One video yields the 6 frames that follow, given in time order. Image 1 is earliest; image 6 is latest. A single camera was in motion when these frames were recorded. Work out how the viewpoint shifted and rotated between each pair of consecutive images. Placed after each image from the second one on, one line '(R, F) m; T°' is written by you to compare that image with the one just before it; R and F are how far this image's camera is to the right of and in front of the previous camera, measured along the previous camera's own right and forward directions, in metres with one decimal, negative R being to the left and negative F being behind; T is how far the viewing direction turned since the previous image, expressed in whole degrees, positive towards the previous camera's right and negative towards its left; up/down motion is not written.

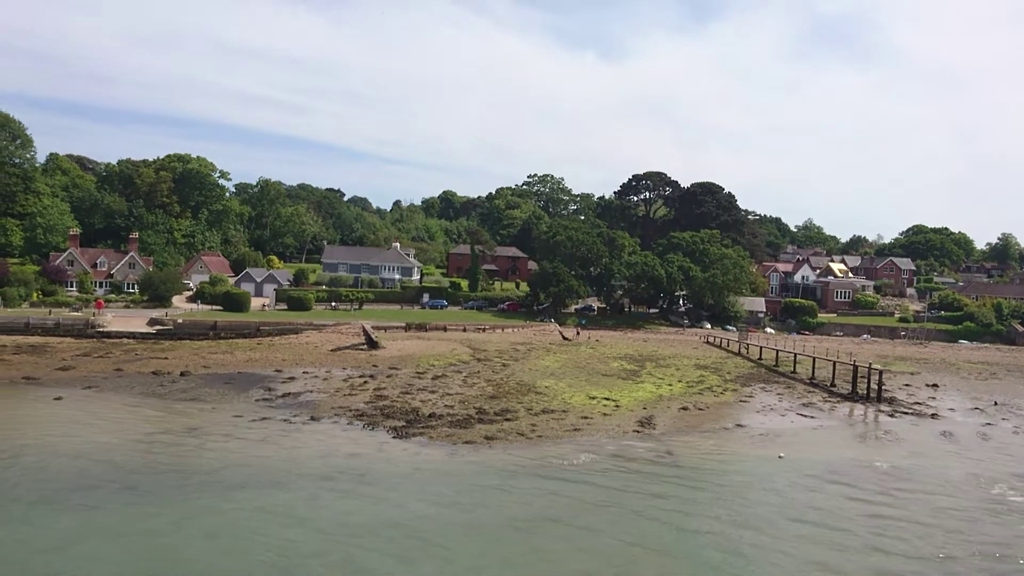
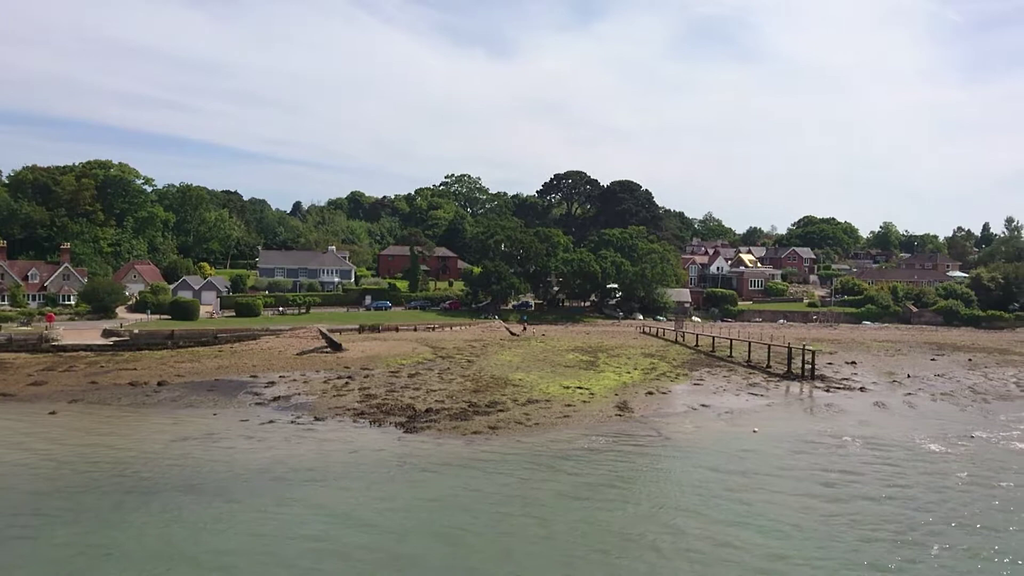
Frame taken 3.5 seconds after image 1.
(-3.5, -1.6) m; +8°
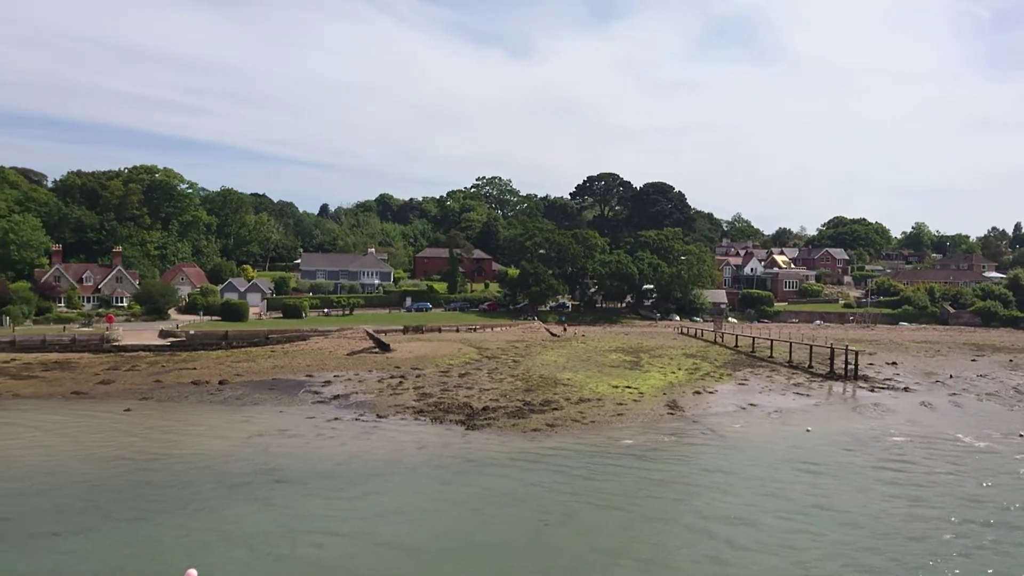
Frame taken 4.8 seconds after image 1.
(-1.4, -0.6) m; -2°
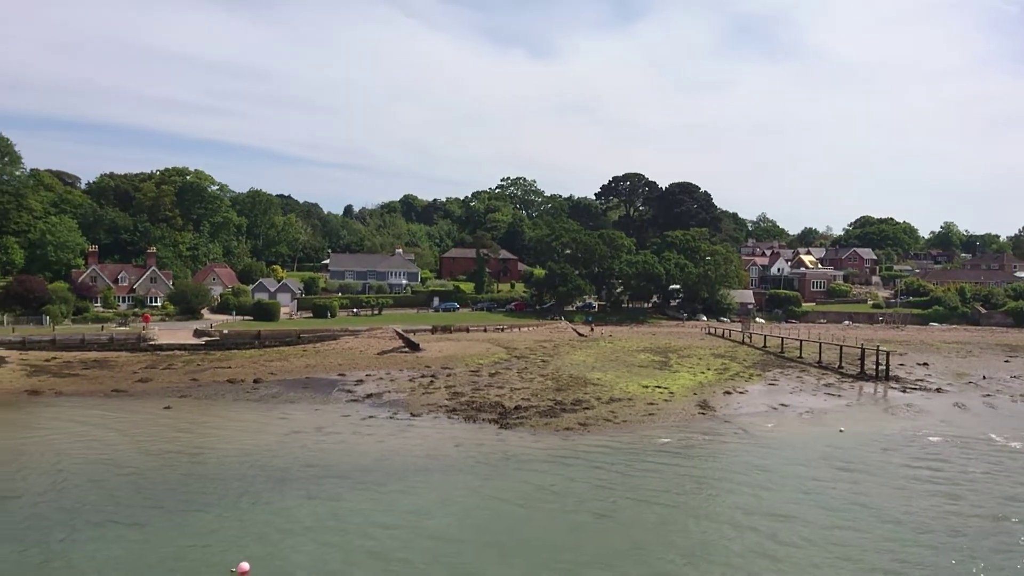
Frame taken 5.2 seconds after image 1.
(-0.5, -0.2) m; -2°
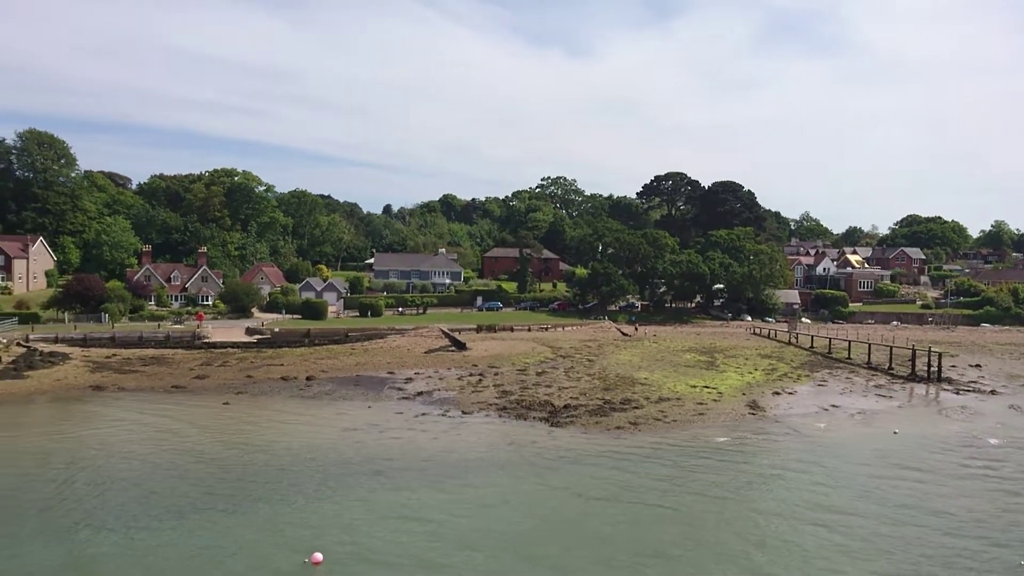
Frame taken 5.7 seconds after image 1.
(-0.6, -0.3) m; -3°
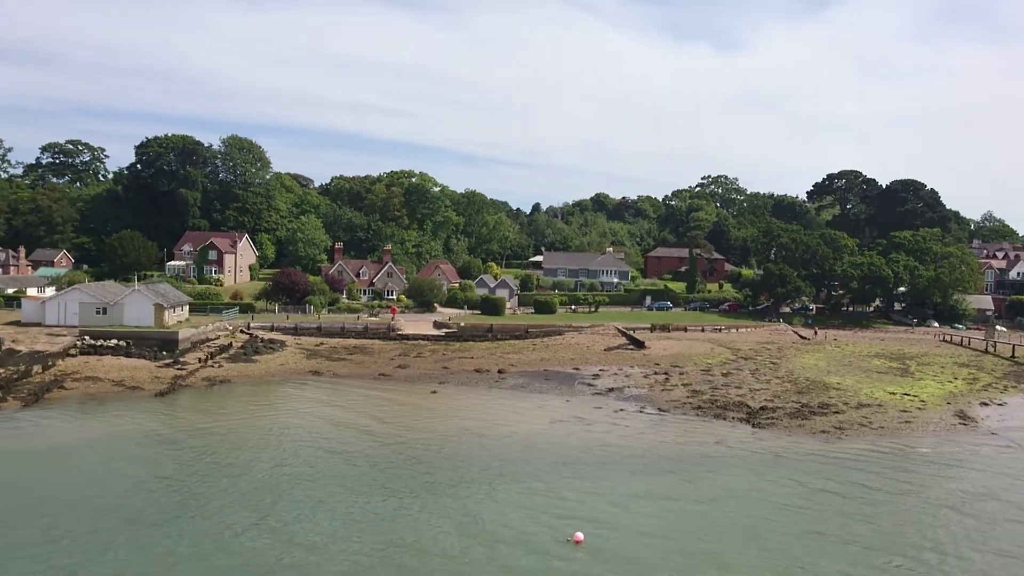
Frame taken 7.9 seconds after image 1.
(-2.6, -1.8) m; -11°
